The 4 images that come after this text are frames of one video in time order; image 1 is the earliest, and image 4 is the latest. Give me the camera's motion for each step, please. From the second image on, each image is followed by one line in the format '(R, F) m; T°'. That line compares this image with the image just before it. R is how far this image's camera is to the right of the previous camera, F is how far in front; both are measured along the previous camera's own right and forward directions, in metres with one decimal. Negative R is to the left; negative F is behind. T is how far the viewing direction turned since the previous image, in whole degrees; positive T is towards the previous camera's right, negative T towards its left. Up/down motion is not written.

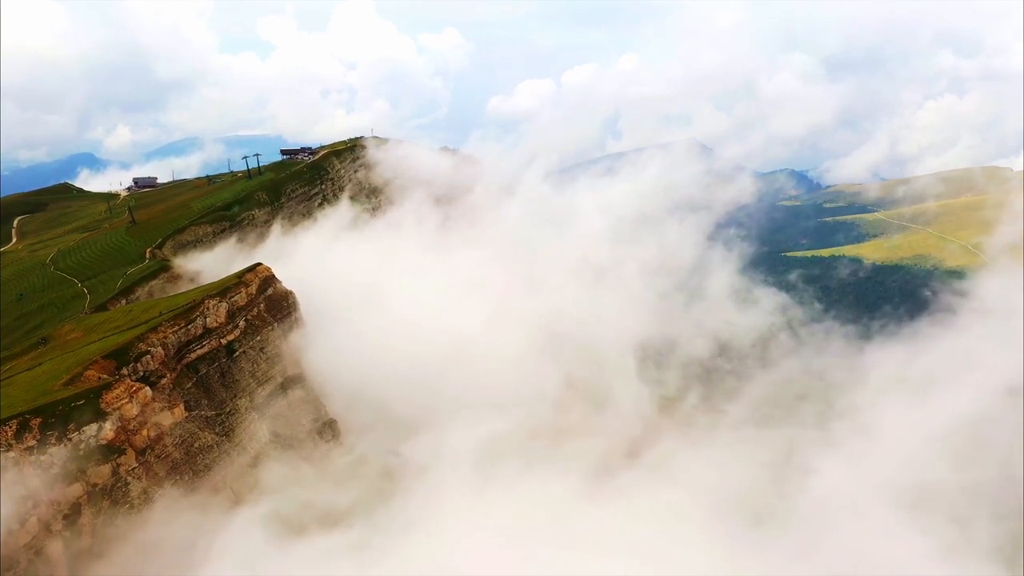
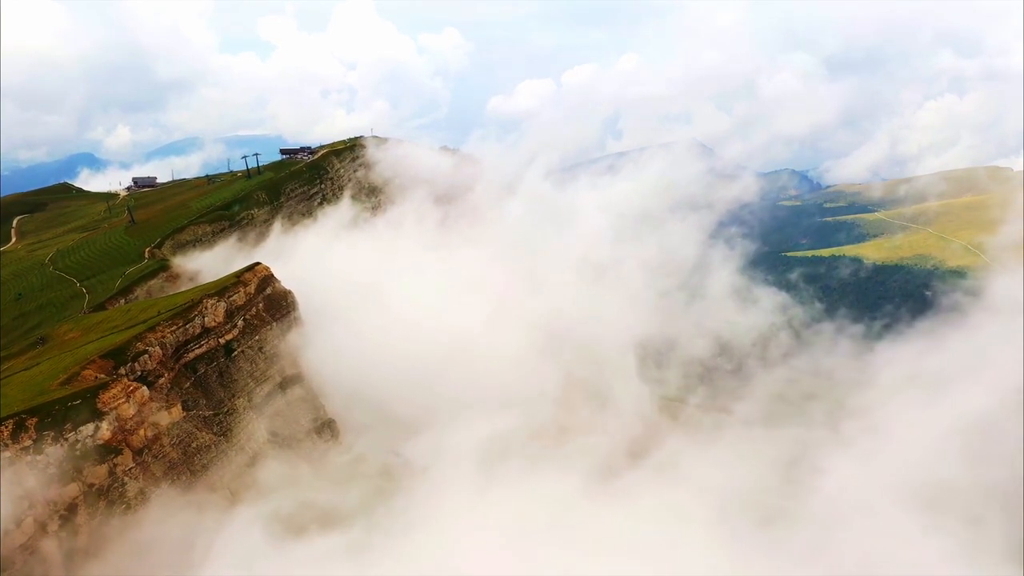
(+0.1, +0.3) m; 0°
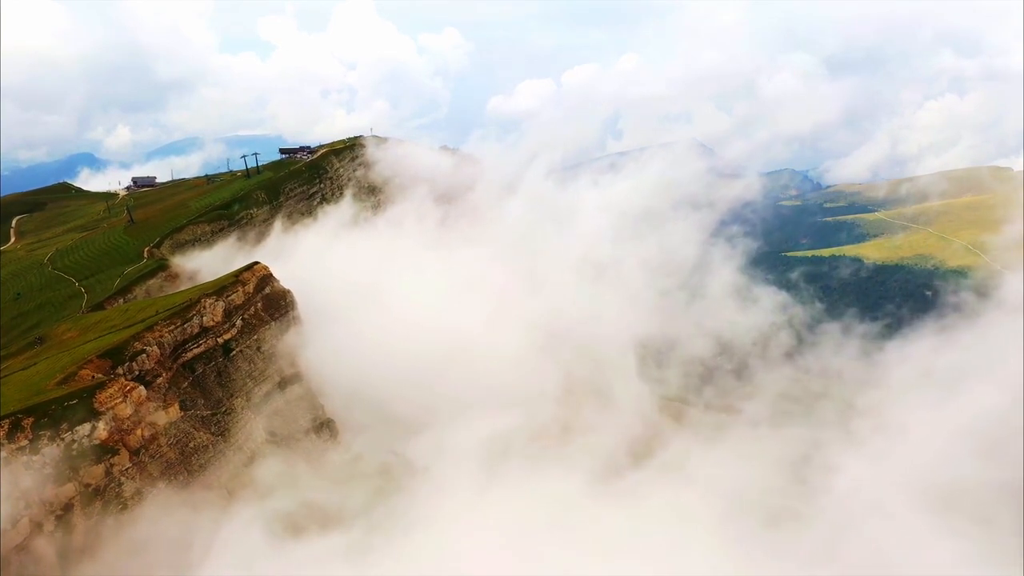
(+0.1, +0.3) m; 0°
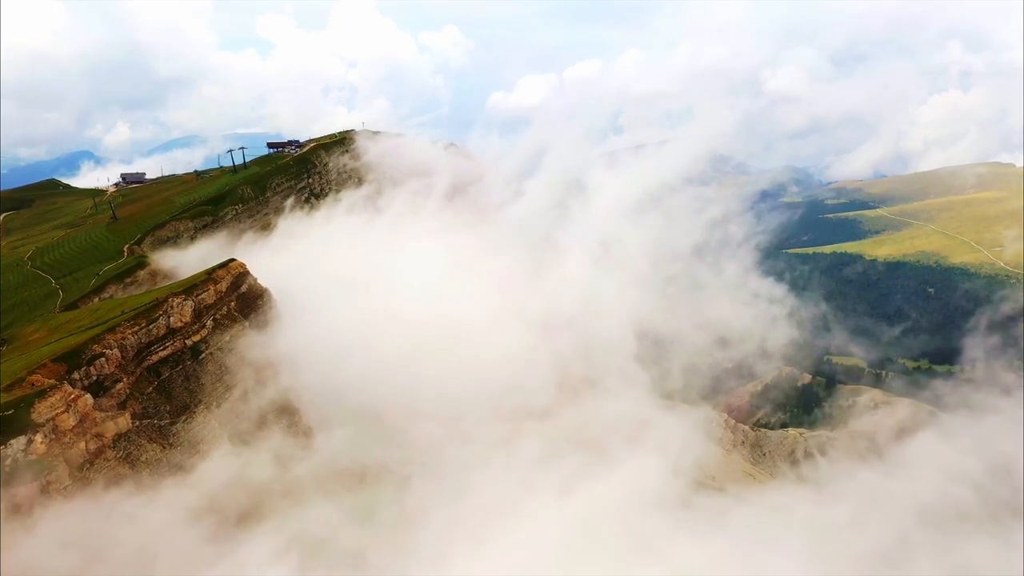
(+1.7, +4.2) m; 0°
